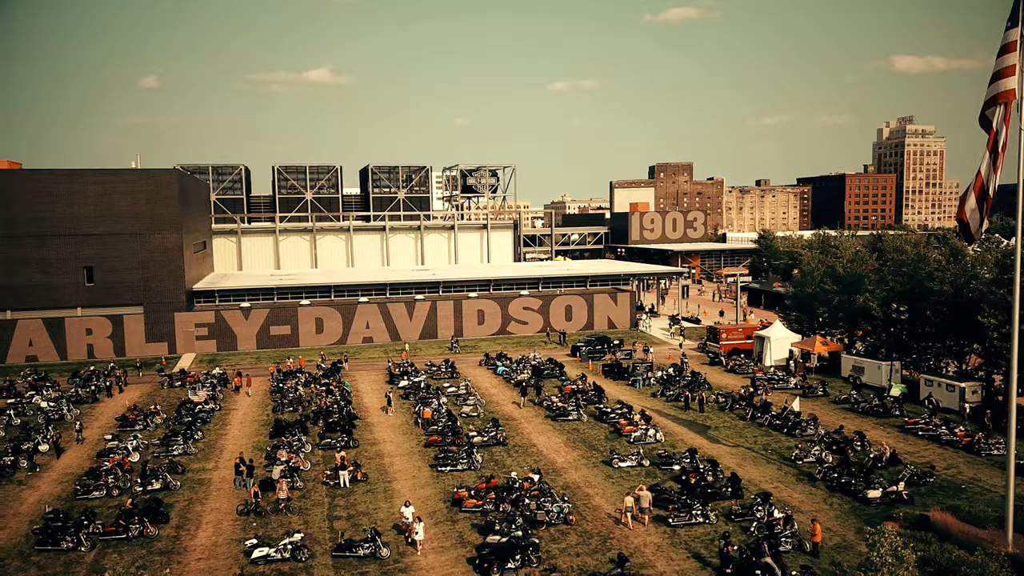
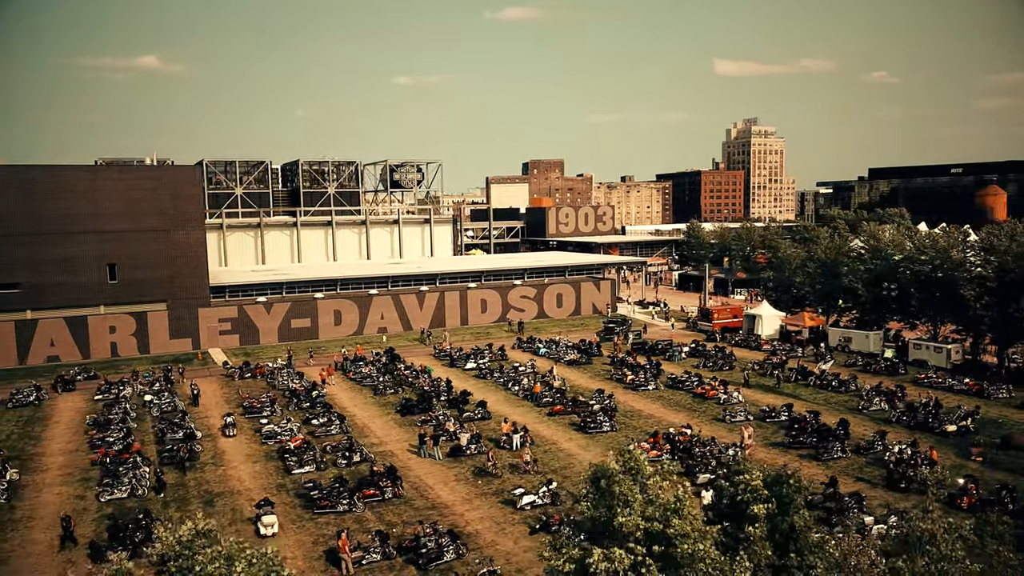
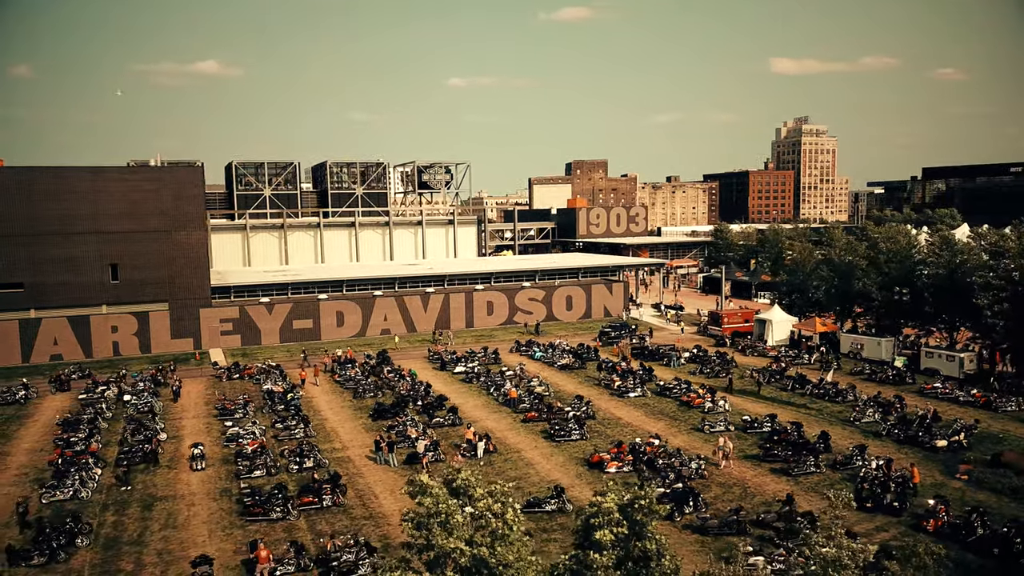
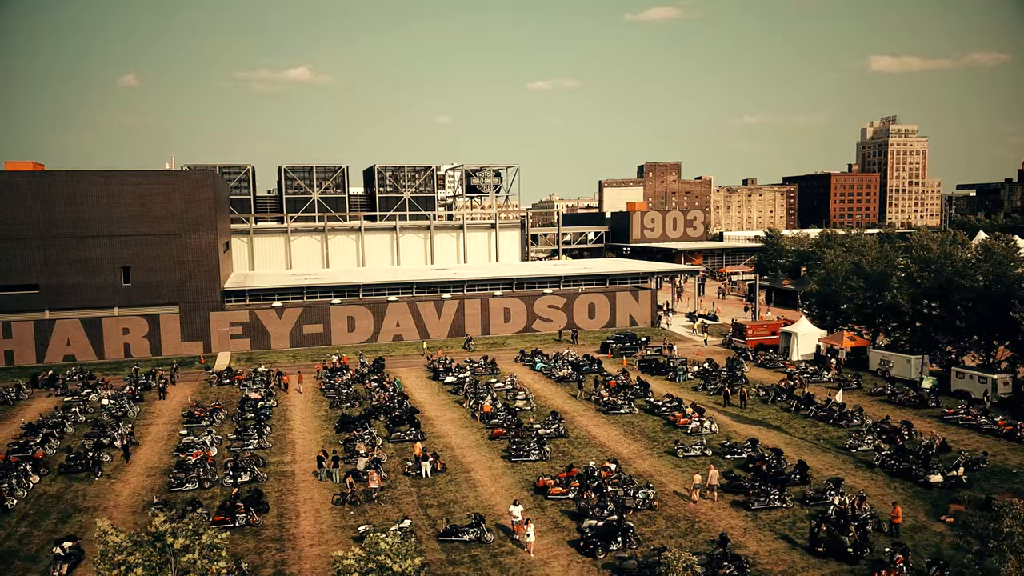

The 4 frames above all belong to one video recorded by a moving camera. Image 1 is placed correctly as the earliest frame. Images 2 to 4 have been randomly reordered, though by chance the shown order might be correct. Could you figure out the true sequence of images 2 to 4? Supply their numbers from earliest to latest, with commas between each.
4, 3, 2
